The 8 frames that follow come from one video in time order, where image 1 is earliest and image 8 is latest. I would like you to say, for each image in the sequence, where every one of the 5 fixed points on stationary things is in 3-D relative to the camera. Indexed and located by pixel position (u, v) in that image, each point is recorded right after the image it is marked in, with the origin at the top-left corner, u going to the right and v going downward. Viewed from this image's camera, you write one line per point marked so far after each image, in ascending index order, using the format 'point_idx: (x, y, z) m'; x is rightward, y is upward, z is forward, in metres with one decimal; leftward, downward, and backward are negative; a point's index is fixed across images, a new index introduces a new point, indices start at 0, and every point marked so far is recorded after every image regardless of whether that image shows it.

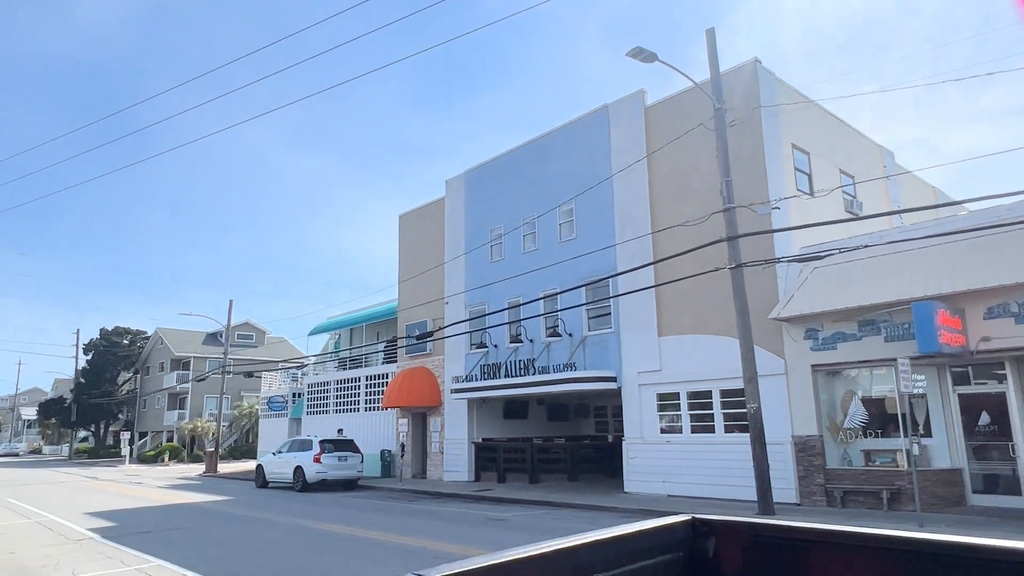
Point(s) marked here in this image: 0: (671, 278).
0: (+4.5, +0.3, +19.6) m
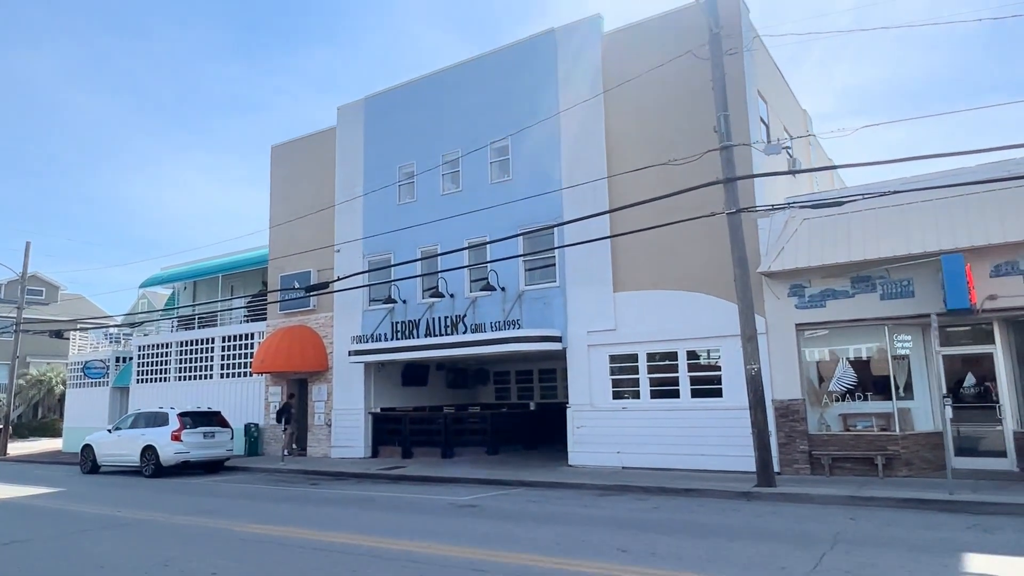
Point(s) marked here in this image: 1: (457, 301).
0: (+3.0, +1.5, +17.6) m
1: (-1.6, -0.4, +19.9) m
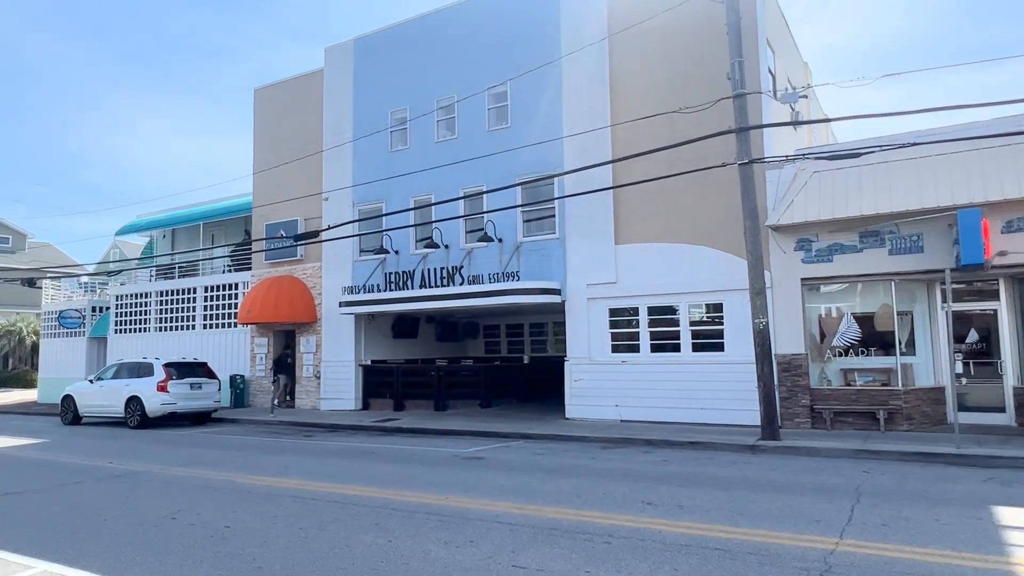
0: (+3.0, +2.7, +17.1) m
1: (-1.7, +1.0, +19.4) m
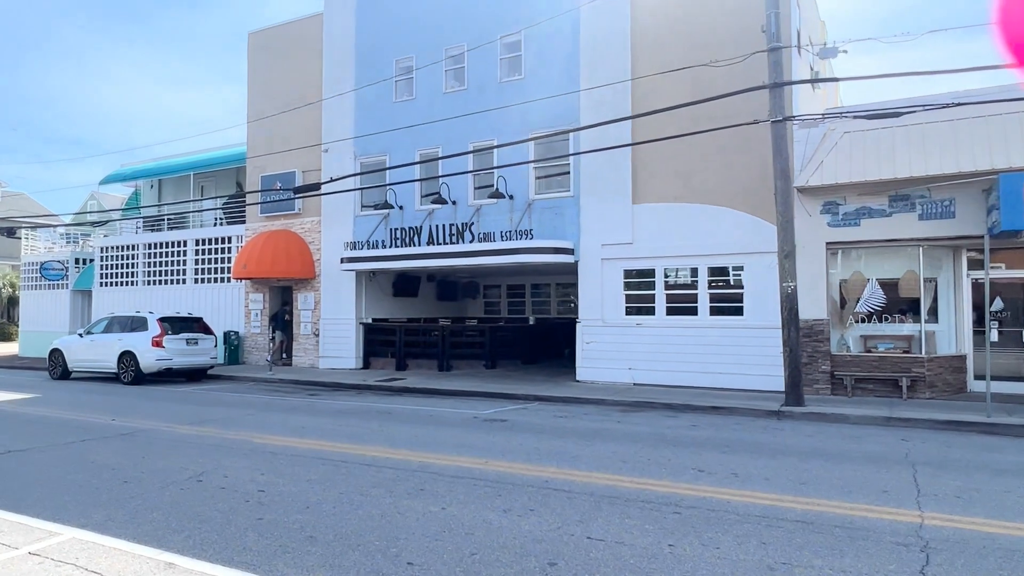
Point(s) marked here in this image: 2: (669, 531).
0: (+3.3, +3.6, +16.6) m
1: (-1.4, +2.1, +18.8) m
2: (+1.3, -2.0, +5.6) m
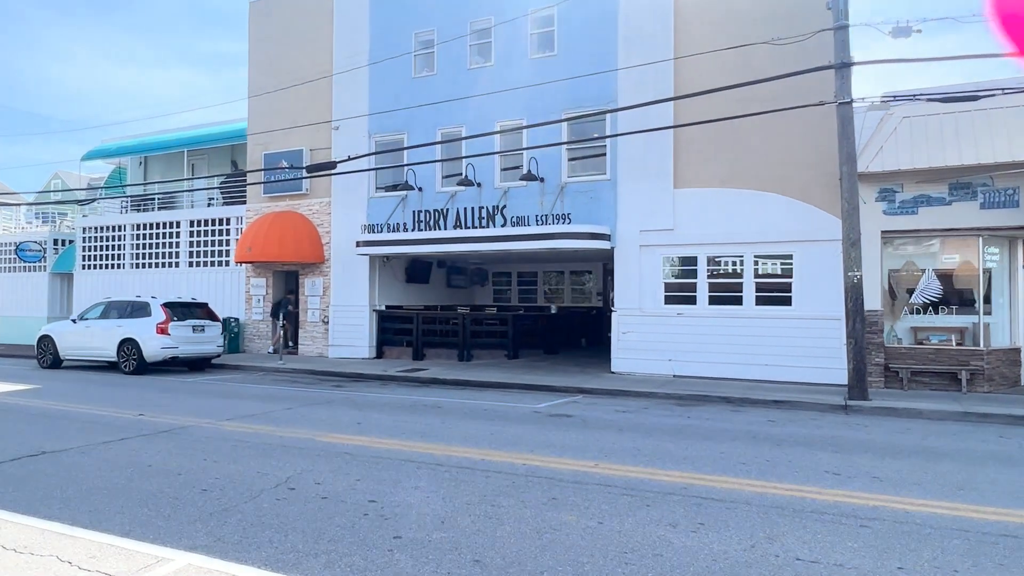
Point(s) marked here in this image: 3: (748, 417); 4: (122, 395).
0: (+4.2, +3.9, +15.9) m
1: (-0.7, +2.5, +17.9) m
2: (+2.6, -1.9, +5.0) m
3: (+3.8, -2.1, +11.3) m
4: (-7.8, -2.1, +13.9) m
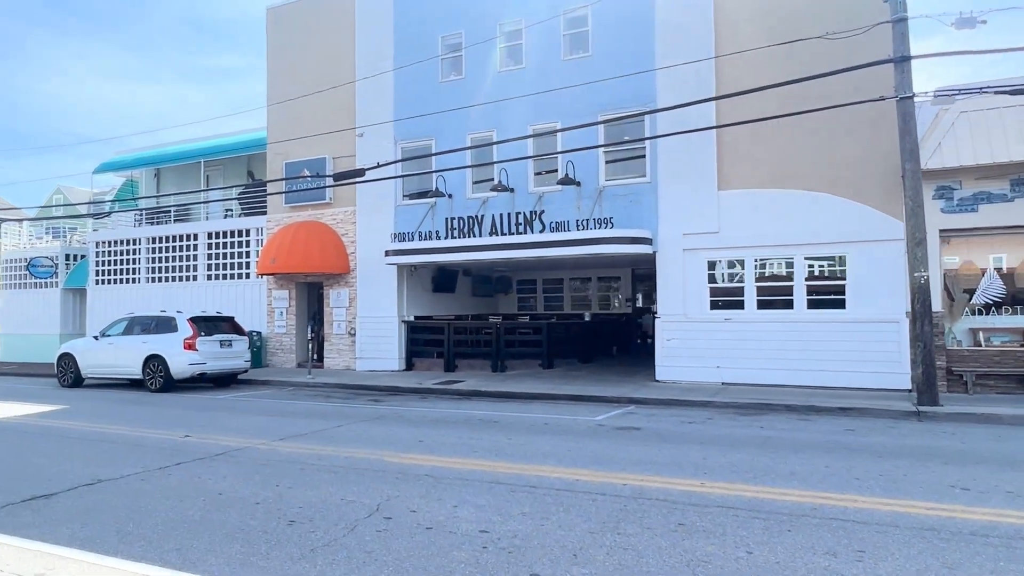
0: (+5.0, +3.8, +15.5) m
1: (+0.2, +2.3, +17.4) m
2: (+3.6, -1.9, +4.5) m
3: (+4.8, -2.1, +10.8) m
4: (-6.8, -2.4, +13.3) m
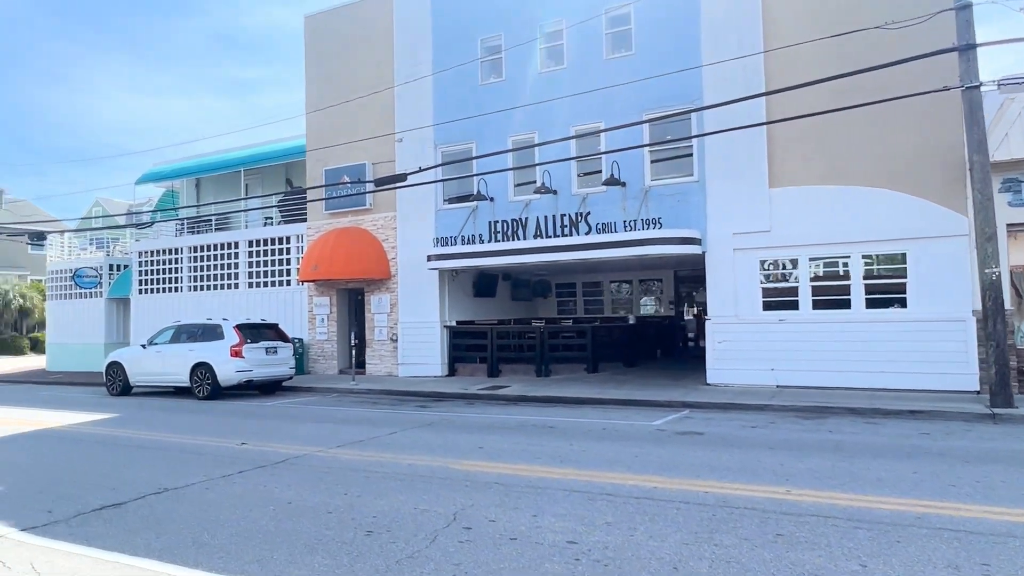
0: (+6.0, +3.8, +15.1) m
1: (+1.2, +2.2, +17.2) m
2: (+4.3, -1.8, +4.1) m
3: (+5.7, -2.1, +10.4) m
4: (-5.8, -2.6, +13.3) m
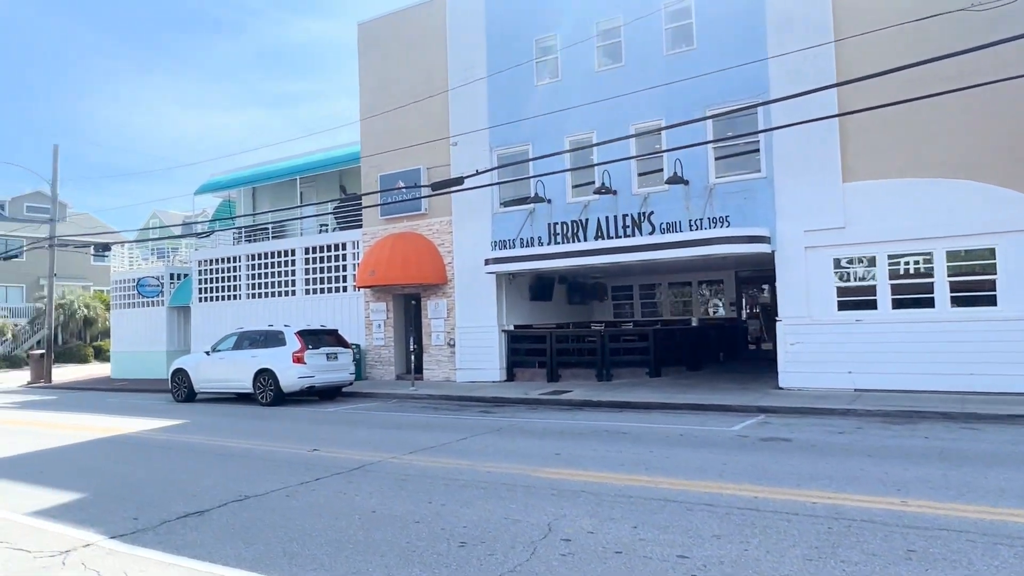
0: (+7.3, +3.8, +14.4) m
1: (+2.7, +2.2, +16.8) m
2: (+5.0, -1.7, +3.5) m
3: (+6.7, -2.0, +9.7) m
4: (-4.6, -2.7, +13.4) m
